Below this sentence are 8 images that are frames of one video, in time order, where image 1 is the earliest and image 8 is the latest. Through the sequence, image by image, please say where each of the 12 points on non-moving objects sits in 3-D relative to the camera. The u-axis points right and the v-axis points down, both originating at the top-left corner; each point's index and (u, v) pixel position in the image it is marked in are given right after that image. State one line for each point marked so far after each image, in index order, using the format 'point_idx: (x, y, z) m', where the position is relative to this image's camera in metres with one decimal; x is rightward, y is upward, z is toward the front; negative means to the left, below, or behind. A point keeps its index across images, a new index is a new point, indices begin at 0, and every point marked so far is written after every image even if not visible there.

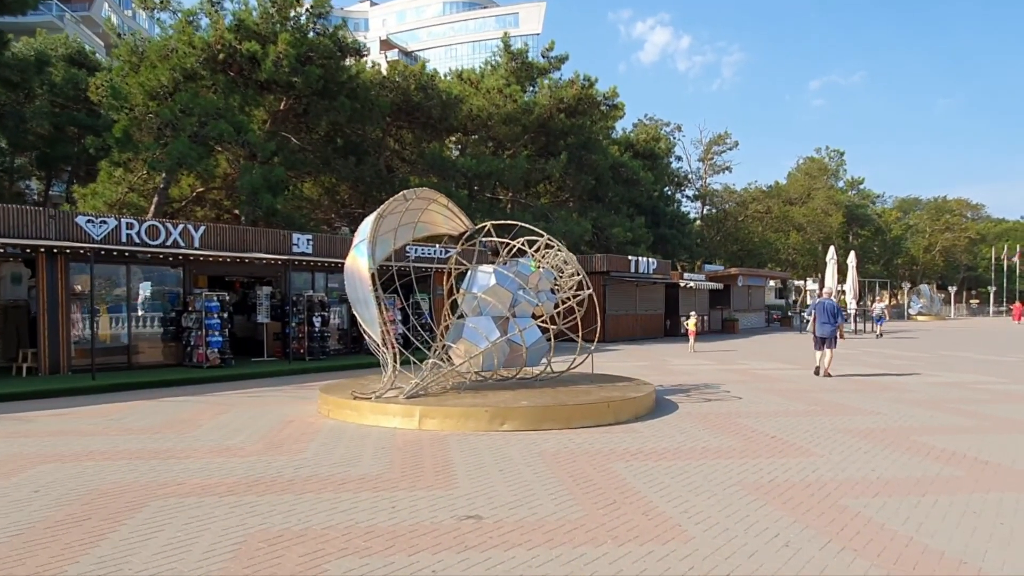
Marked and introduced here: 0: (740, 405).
0: (+3.6, -1.8, +11.6) m
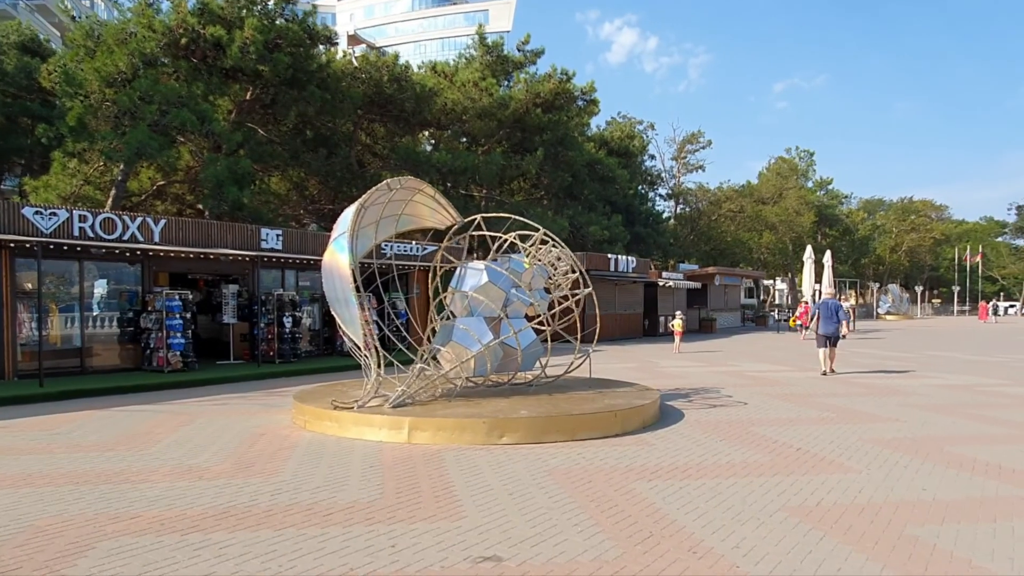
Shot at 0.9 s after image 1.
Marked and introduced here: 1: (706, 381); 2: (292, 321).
0: (+3.5, -1.8, +10.9) m
1: (+3.8, -1.8, +14.3) m
2: (-5.2, -0.8, +17.4) m
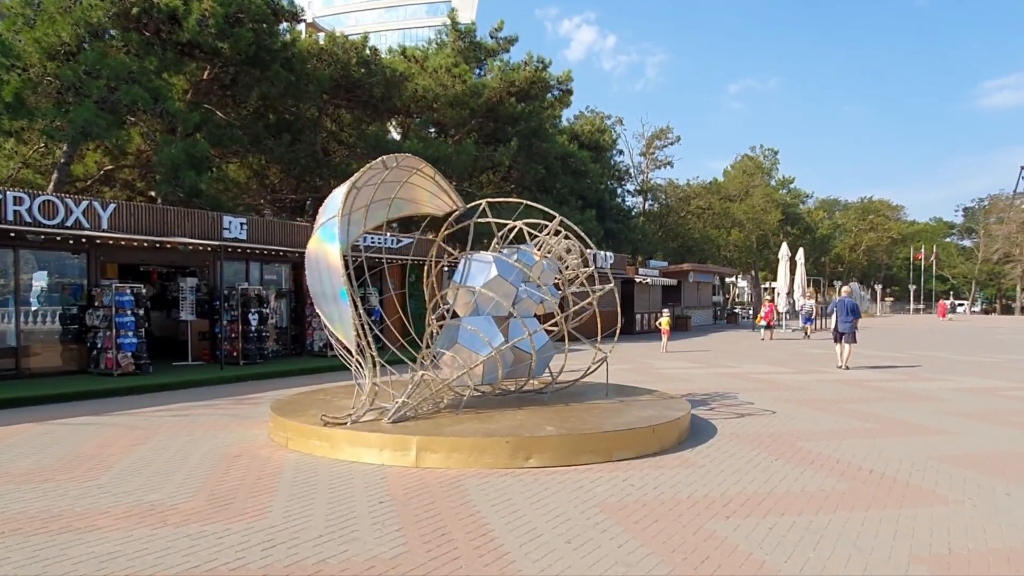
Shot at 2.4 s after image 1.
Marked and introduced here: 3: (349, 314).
0: (+3.6, -1.8, +9.8) m
1: (+3.7, -1.7, +13.2) m
2: (-5.4, -0.7, +15.8) m
3: (-1.8, -0.2, +8.2) m
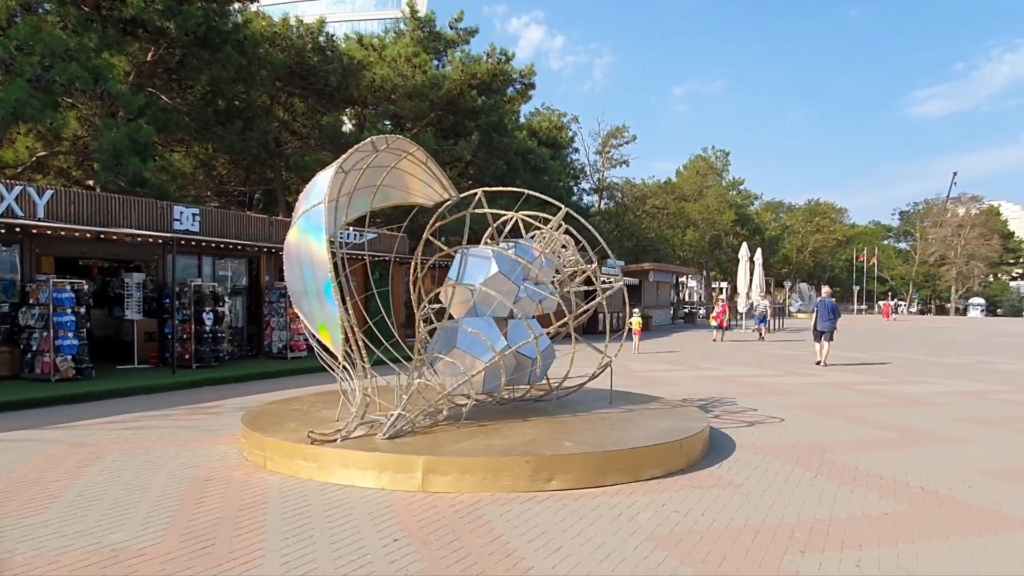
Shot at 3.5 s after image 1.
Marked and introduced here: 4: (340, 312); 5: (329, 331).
0: (+3.5, -1.8, +9.2) m
1: (+3.4, -1.7, +12.6) m
2: (-5.9, -0.6, +14.5) m
3: (-1.7, -0.2, +7.2) m
4: (-1.7, -0.2, +7.2) m
5: (-1.8, -0.4, +7.4) m
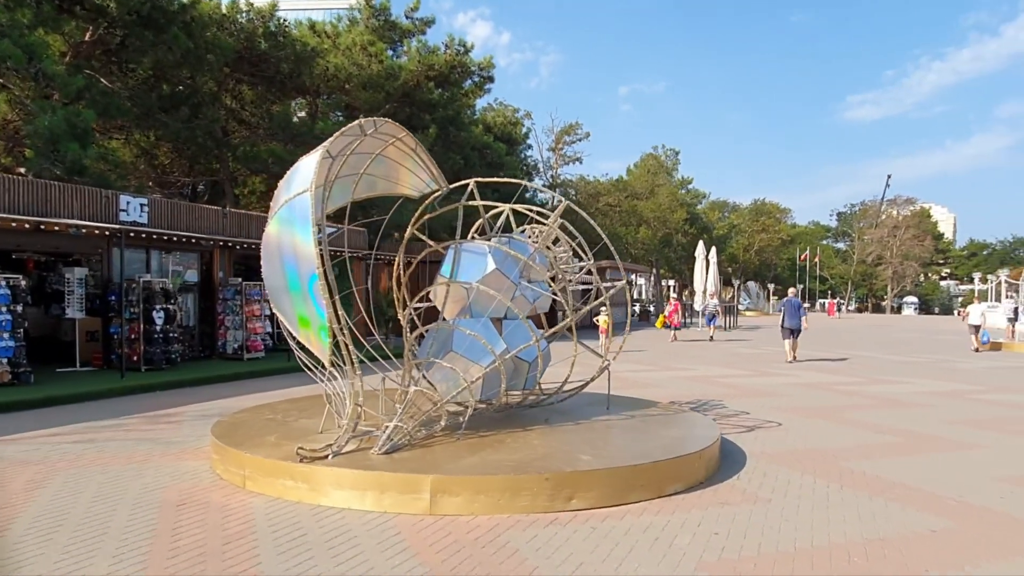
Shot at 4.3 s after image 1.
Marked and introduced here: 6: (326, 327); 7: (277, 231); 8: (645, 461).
0: (+3.4, -1.8, +8.9) m
1: (+3.0, -1.7, +12.3) m
2: (-6.3, -0.5, +13.5) m
3: (-1.7, -0.2, +6.5) m
4: (-1.7, -0.1, +6.4) m
5: (-1.8, -0.4, +6.6) m
6: (-1.7, -0.3, +6.5) m
7: (-2.2, +0.5, +6.8) m
8: (+1.1, -1.4, +6.0) m
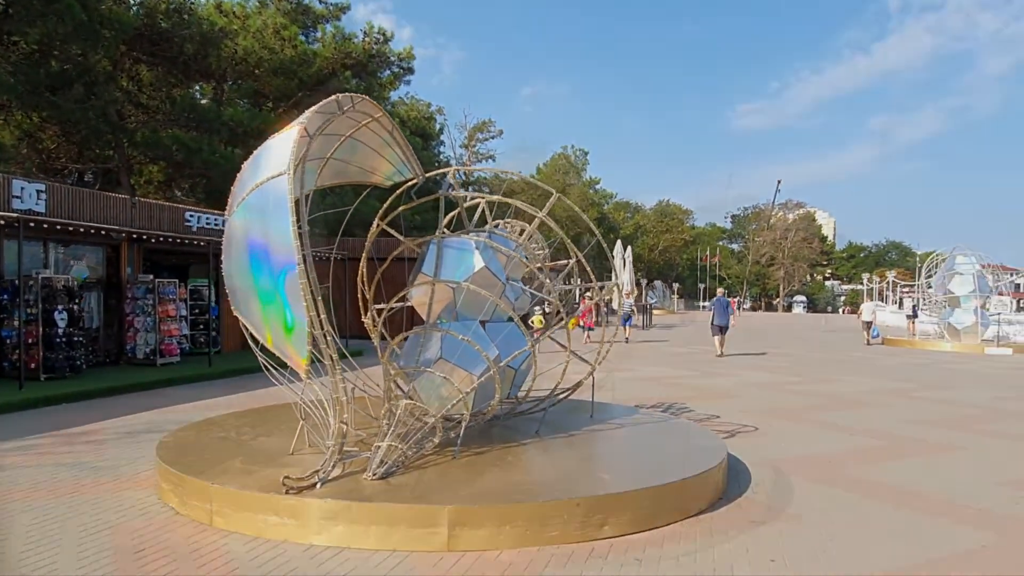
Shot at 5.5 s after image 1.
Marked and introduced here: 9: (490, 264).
0: (+3.1, -1.8, +8.6) m
1: (+2.2, -1.7, +11.9) m
2: (-7.2, -0.5, +11.9) m
3: (-1.6, -0.2, +5.5) m
4: (-1.6, -0.1, +5.5) m
5: (-1.8, -0.4, +5.7) m
6: (-1.6, -0.3, +5.6) m
7: (-2.1, +0.5, +5.8) m
8: (+1.2, -1.4, +5.5) m
9: (-0.2, +0.2, +7.0) m
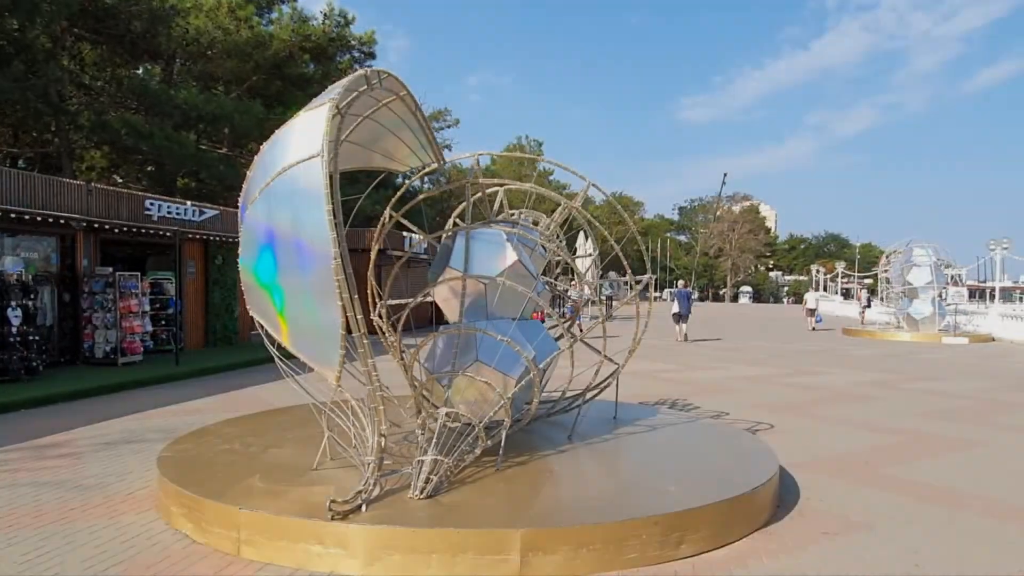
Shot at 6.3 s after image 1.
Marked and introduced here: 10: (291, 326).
0: (+3.3, -1.7, +8.4) m
1: (+2.2, -1.6, +11.6) m
2: (-7.2, -0.4, +10.8) m
3: (-1.2, -0.2, +4.9) m
4: (-1.2, -0.1, +4.9) m
5: (-1.4, -0.4, +5.1) m
6: (-1.2, -0.3, +5.0) m
7: (-1.8, +0.6, +5.2) m
8: (+1.6, -1.4, +5.1) m
9: (+0.1, +0.3, +6.5) m
10: (-1.5, -0.3, +5.2) m
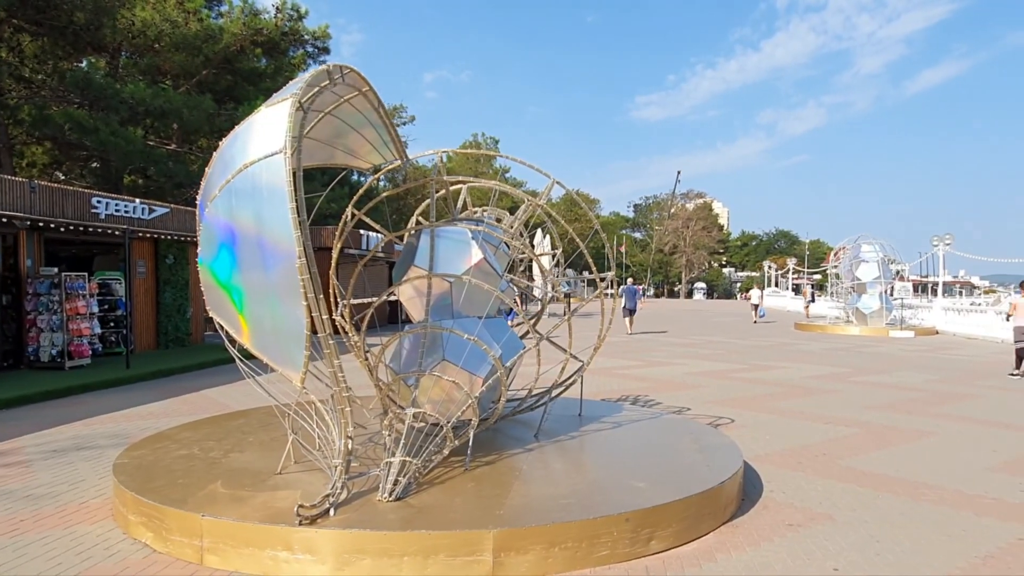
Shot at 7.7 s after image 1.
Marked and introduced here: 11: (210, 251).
0: (+2.9, -1.6, +8.5) m
1: (+1.6, -1.5, +11.7) m
2: (-7.8, -0.4, +10.4) m
3: (-1.4, -0.2, +4.8) m
4: (-1.4, -0.1, +4.8) m
5: (-1.6, -0.4, +5.0) m
6: (-1.4, -0.3, +4.9) m
7: (-2.0, +0.6, +5.0) m
8: (+1.4, -1.4, +5.1) m
9: (-0.2, +0.3, +6.4) m
10: (-1.7, -0.3, +5.1) m
11: (-2.0, +0.2, +5.1) m
